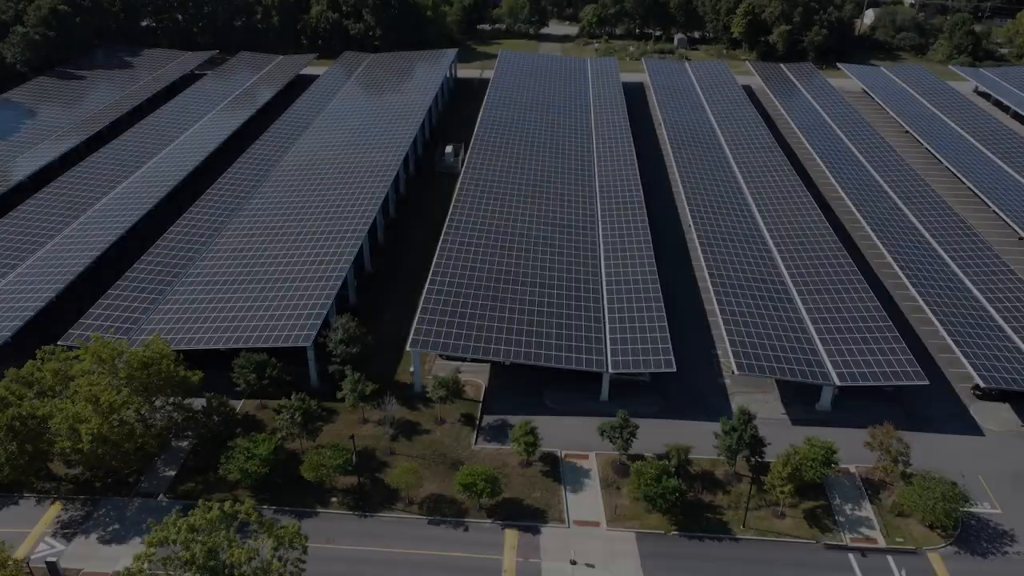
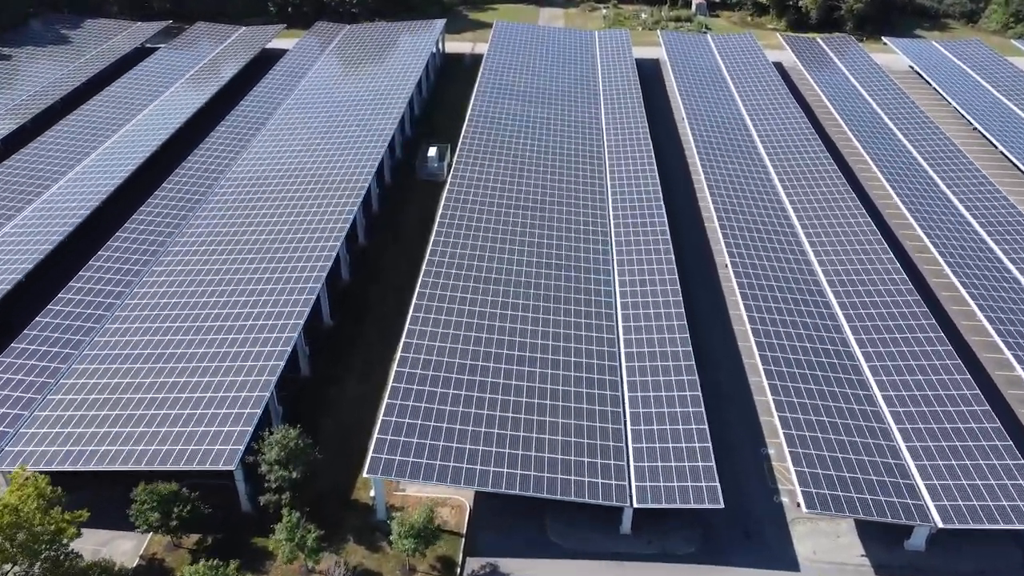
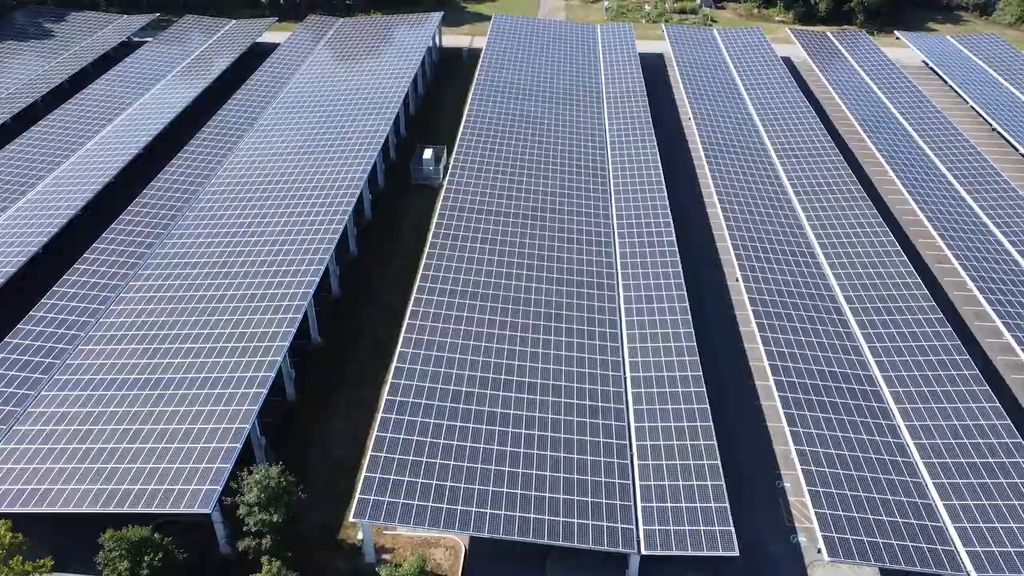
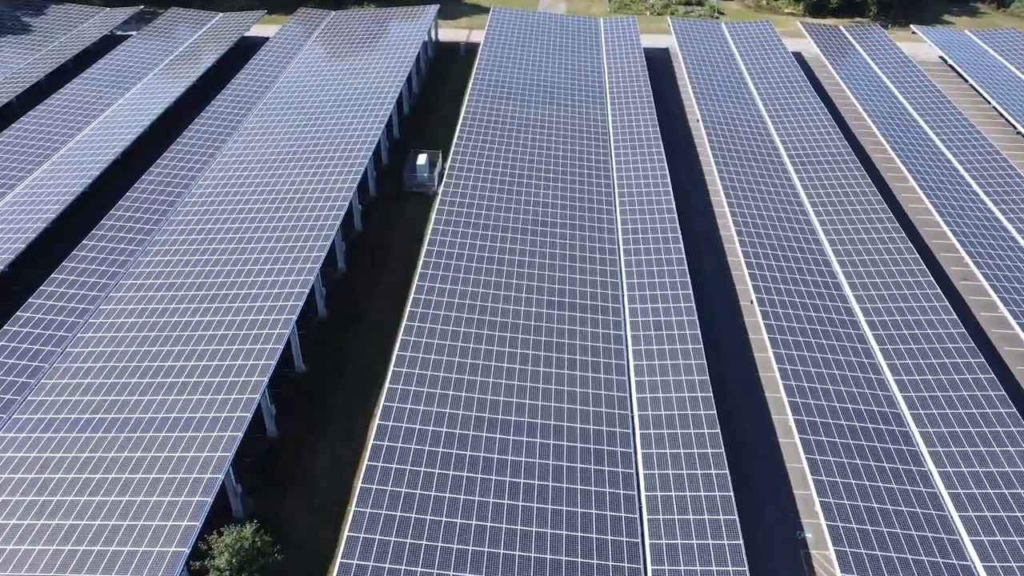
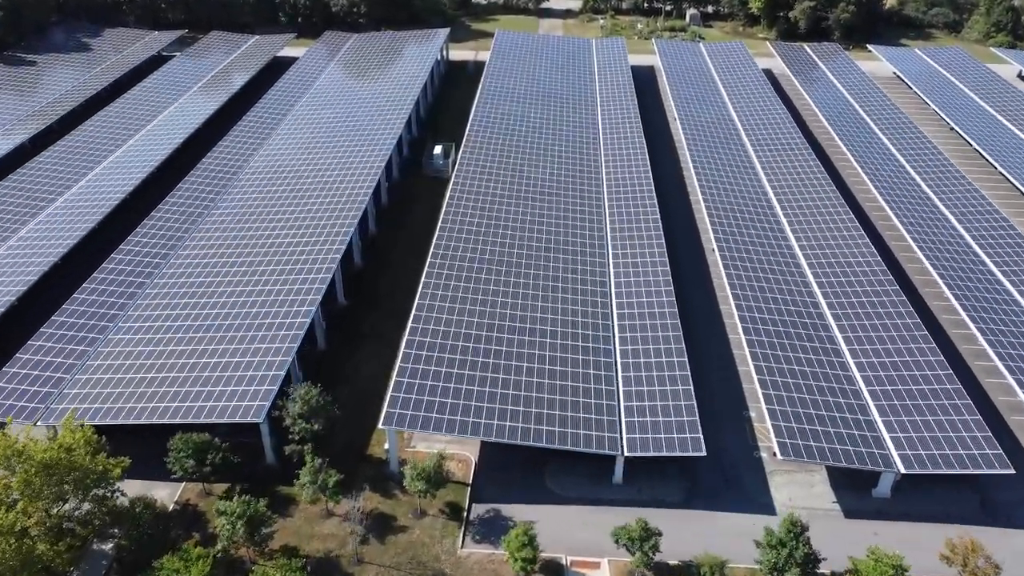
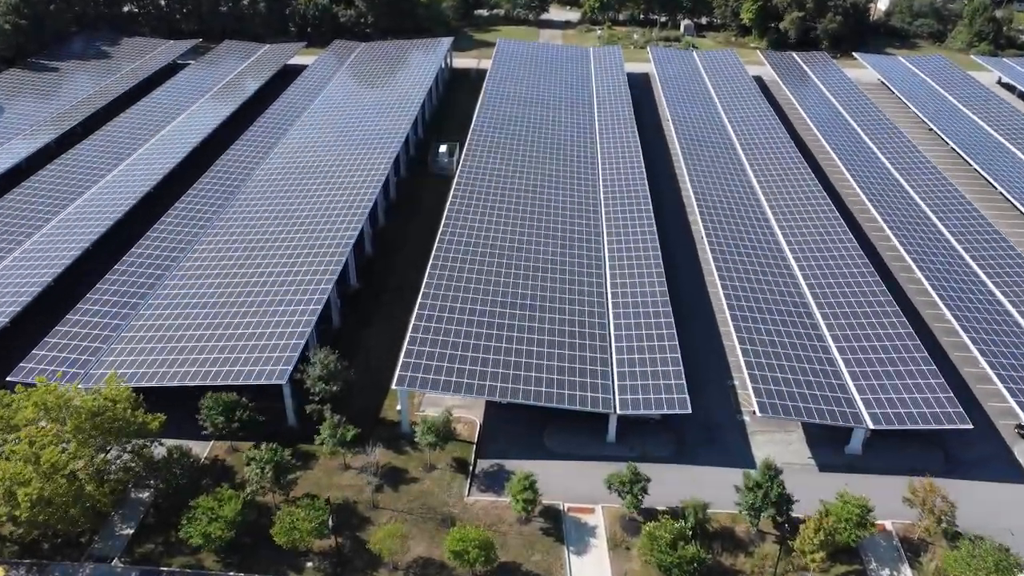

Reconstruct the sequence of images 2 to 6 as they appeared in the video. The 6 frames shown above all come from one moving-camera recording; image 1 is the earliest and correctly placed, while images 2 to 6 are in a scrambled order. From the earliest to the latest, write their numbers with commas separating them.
6, 5, 2, 3, 4
